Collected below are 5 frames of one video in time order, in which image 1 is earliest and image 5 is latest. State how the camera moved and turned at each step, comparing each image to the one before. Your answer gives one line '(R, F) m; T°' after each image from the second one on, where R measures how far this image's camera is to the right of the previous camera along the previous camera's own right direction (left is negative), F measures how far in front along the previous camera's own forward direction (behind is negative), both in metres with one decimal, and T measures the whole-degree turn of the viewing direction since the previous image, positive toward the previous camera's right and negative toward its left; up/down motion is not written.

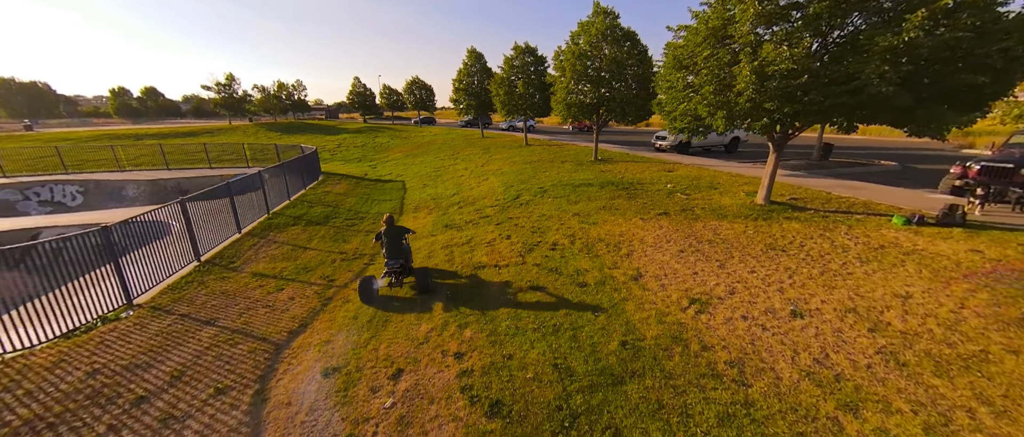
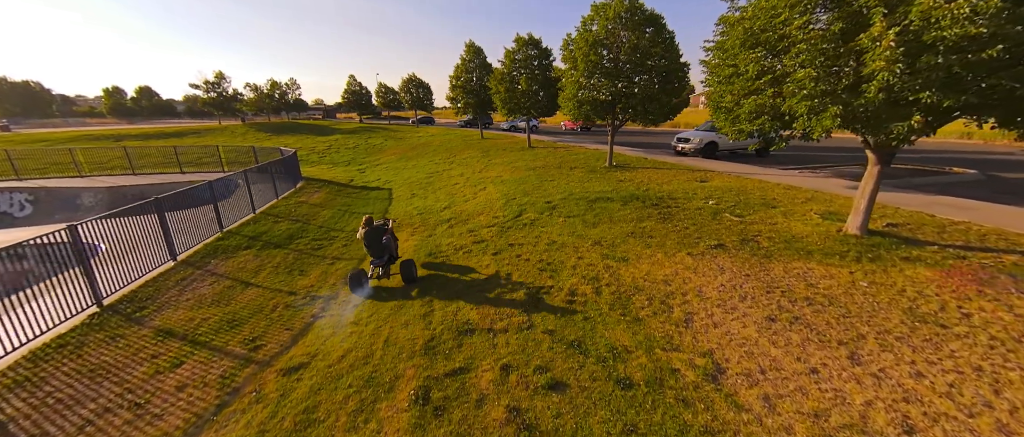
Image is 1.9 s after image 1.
(0.0, +2.1) m; 0°
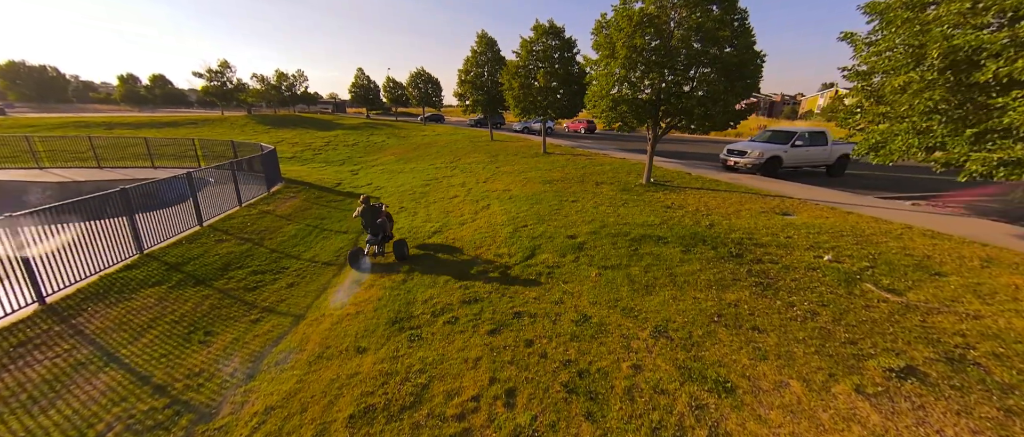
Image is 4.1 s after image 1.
(0.0, +2.7) m; -2°
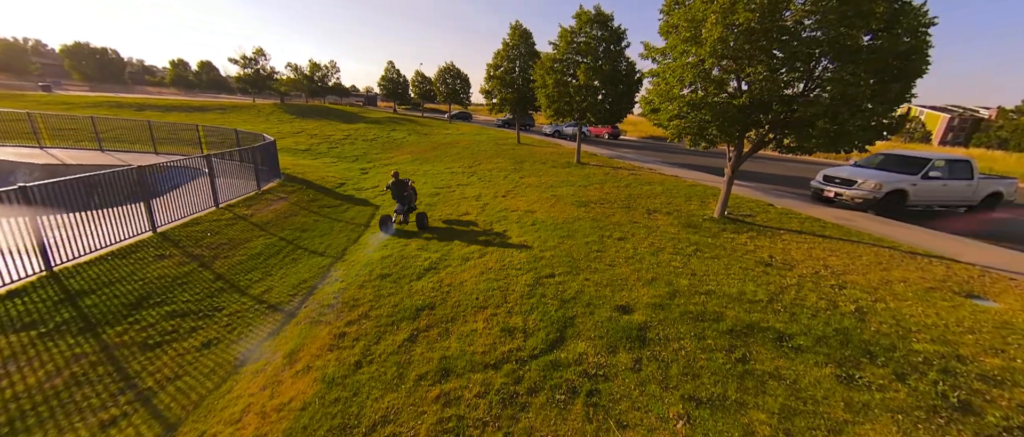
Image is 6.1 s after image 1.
(0.0, +2.4) m; -4°
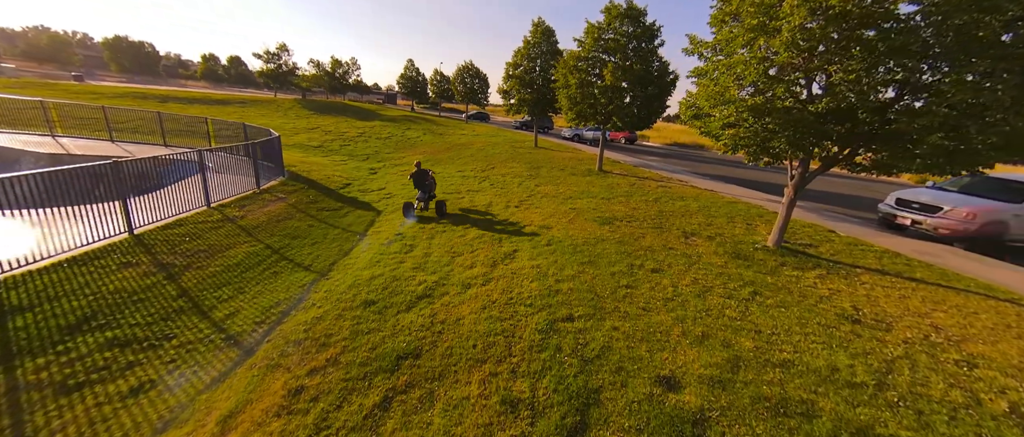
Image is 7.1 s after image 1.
(0.0, +1.1) m; -2°
